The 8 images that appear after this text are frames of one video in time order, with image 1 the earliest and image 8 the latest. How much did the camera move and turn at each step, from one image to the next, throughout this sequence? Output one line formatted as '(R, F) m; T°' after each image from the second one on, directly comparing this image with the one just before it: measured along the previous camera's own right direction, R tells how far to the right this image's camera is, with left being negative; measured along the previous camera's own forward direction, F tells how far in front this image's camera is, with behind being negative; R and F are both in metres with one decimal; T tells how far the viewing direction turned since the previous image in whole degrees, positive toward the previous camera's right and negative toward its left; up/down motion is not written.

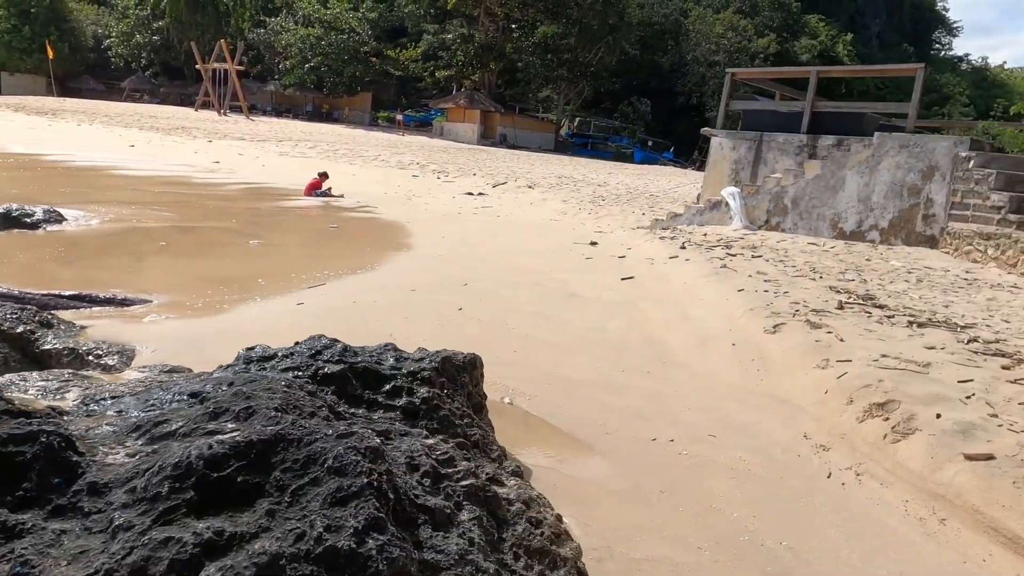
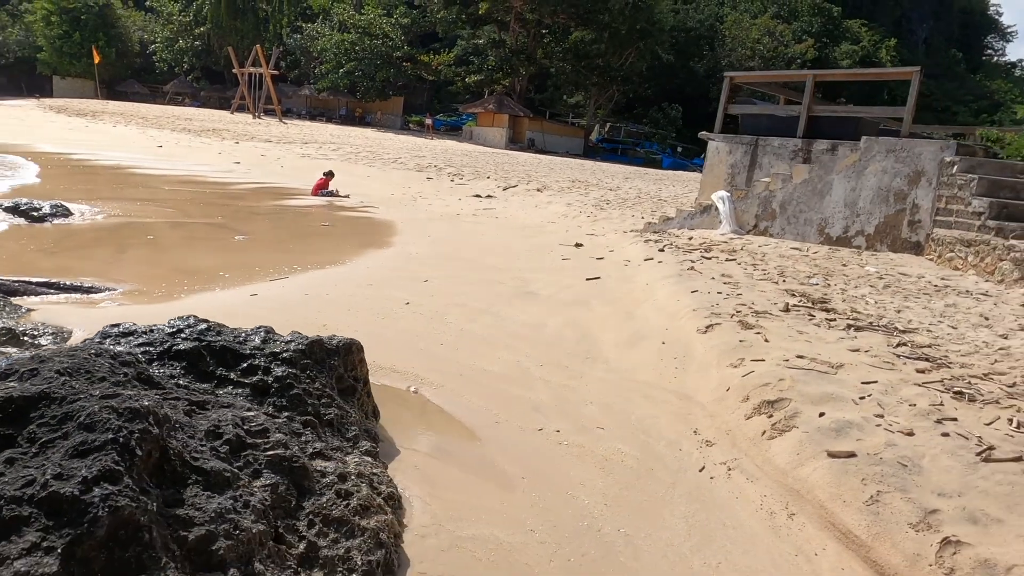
(+0.7, -0.1) m; -3°
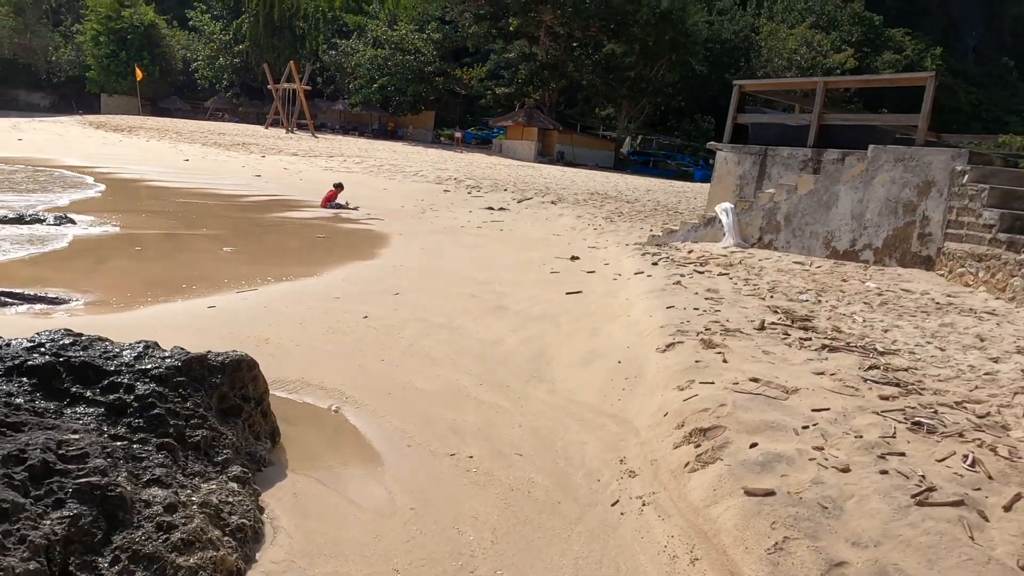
(+0.6, +0.2) m; -3°
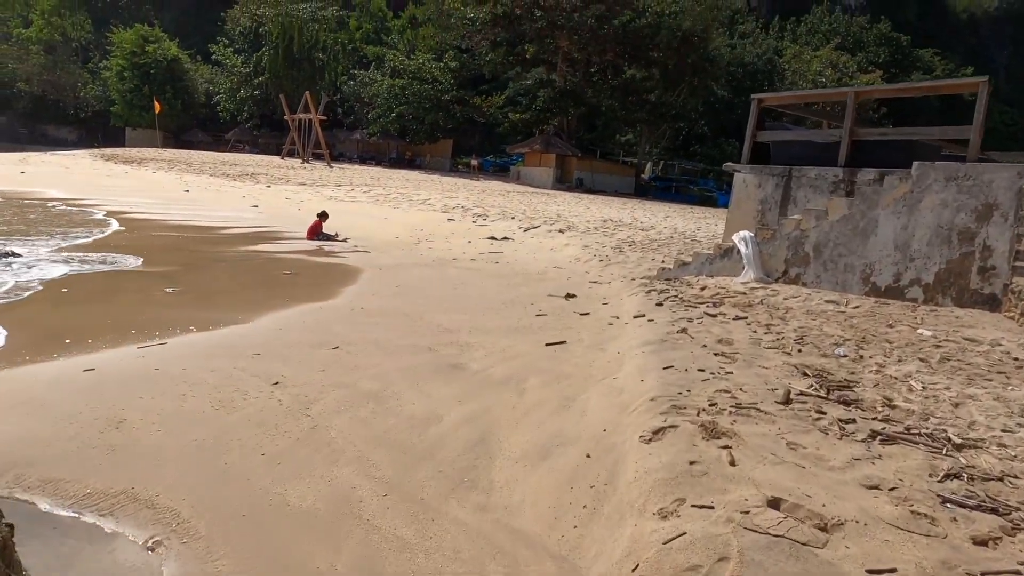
(+0.5, +1.1) m; -2°
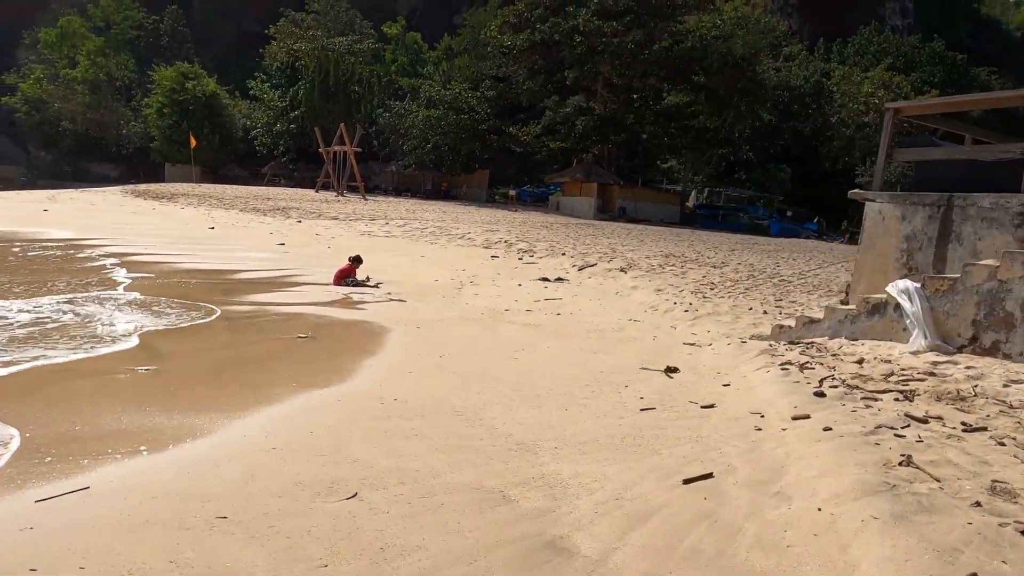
(-0.4, +1.9) m; -3°
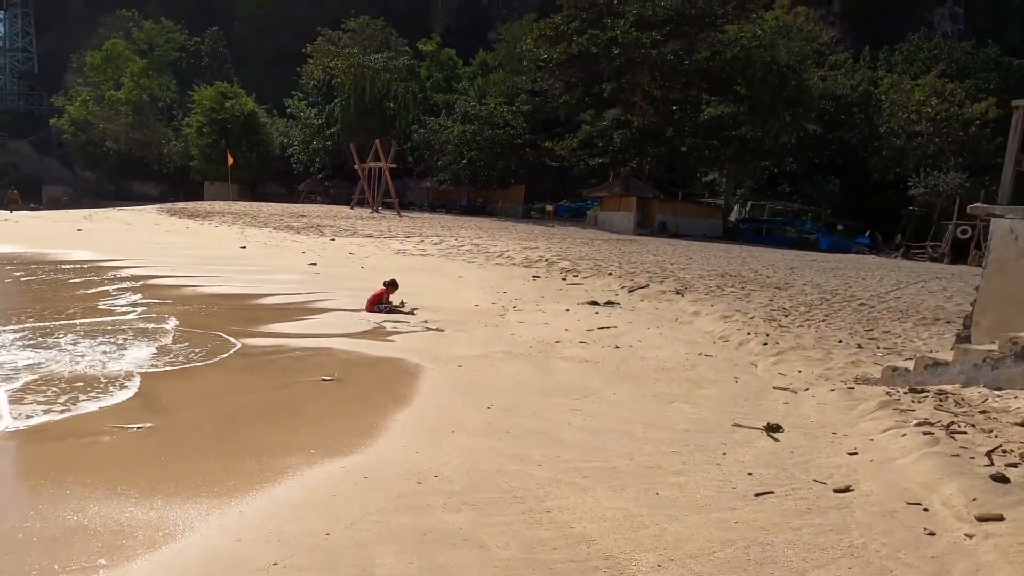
(-0.2, +1.0) m; -3°
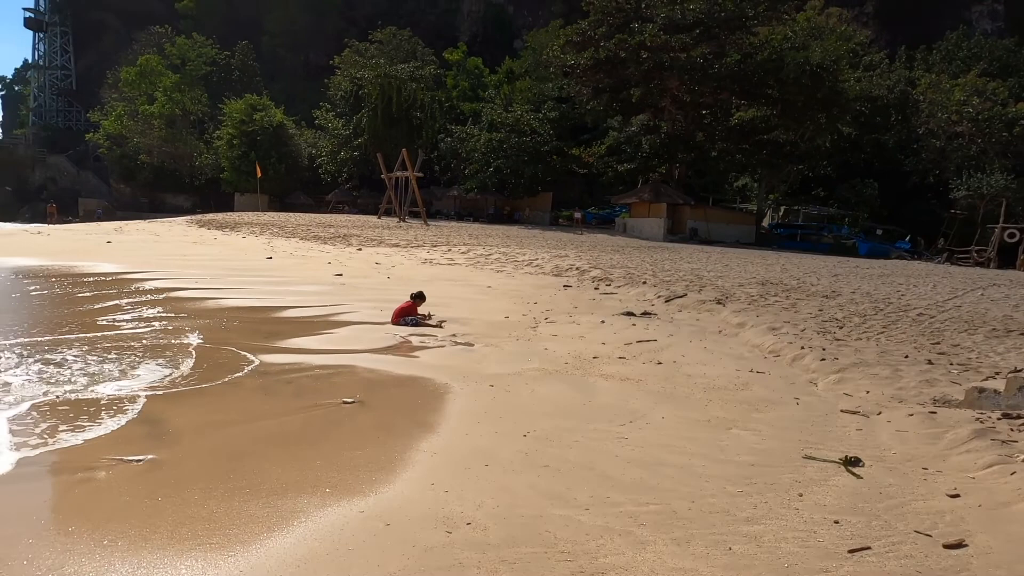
(-0.1, +0.5) m; -2°
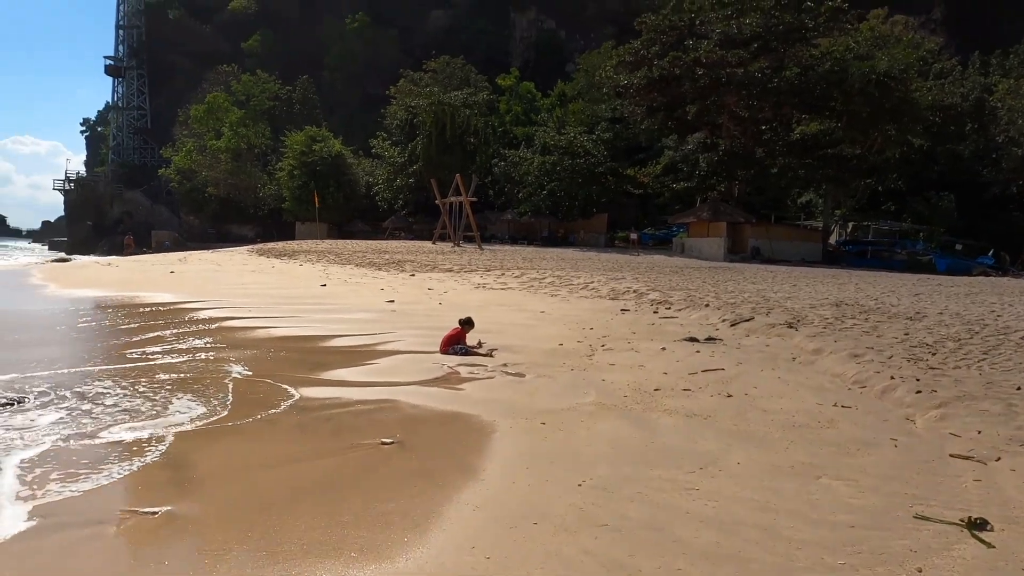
(0.0, +0.5) m; -5°
